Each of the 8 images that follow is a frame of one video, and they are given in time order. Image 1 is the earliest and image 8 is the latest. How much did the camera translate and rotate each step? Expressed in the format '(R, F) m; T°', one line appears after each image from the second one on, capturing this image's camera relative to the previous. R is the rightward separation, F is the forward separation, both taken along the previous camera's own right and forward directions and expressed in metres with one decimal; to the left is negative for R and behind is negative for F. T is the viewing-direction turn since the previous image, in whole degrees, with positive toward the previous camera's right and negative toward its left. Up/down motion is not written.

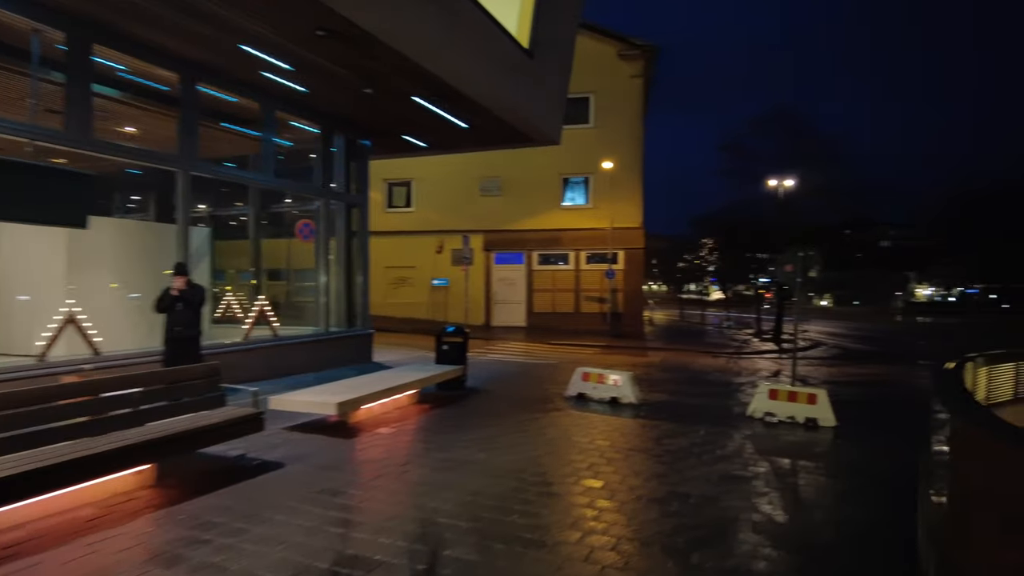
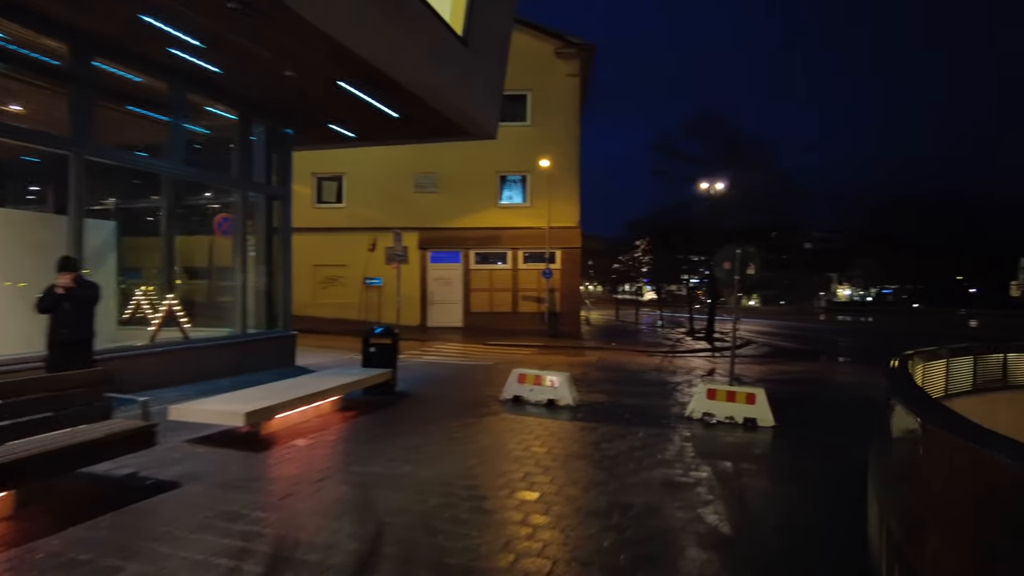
(+0.1, +0.5) m; +6°
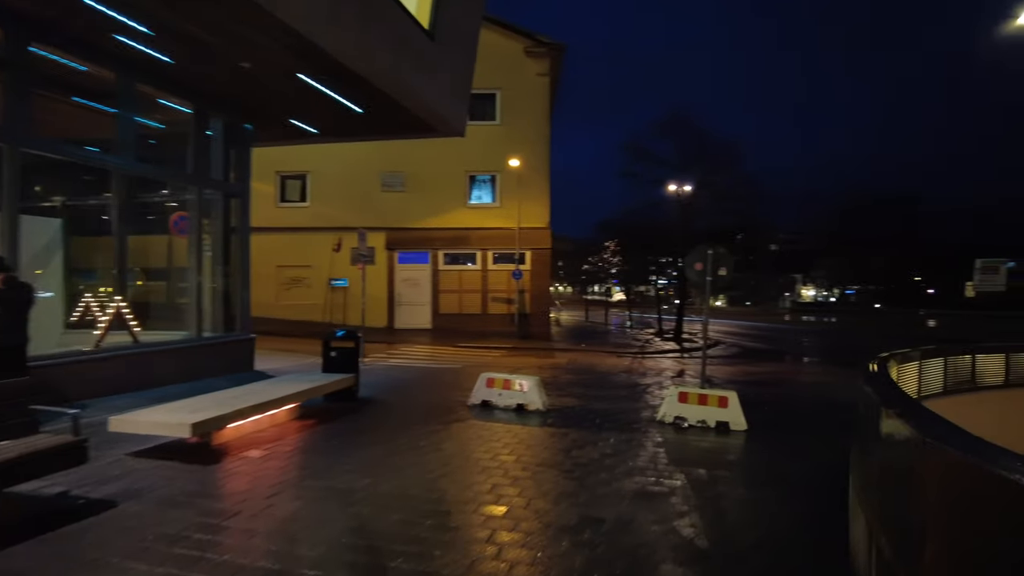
(0.0, +0.3) m; +3°
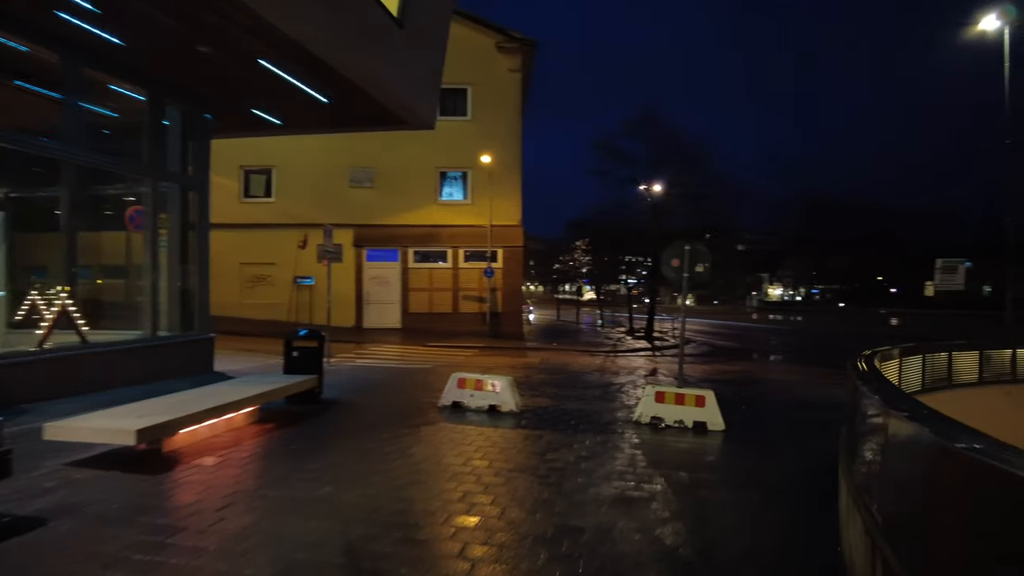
(0.0, +0.3) m; +3°
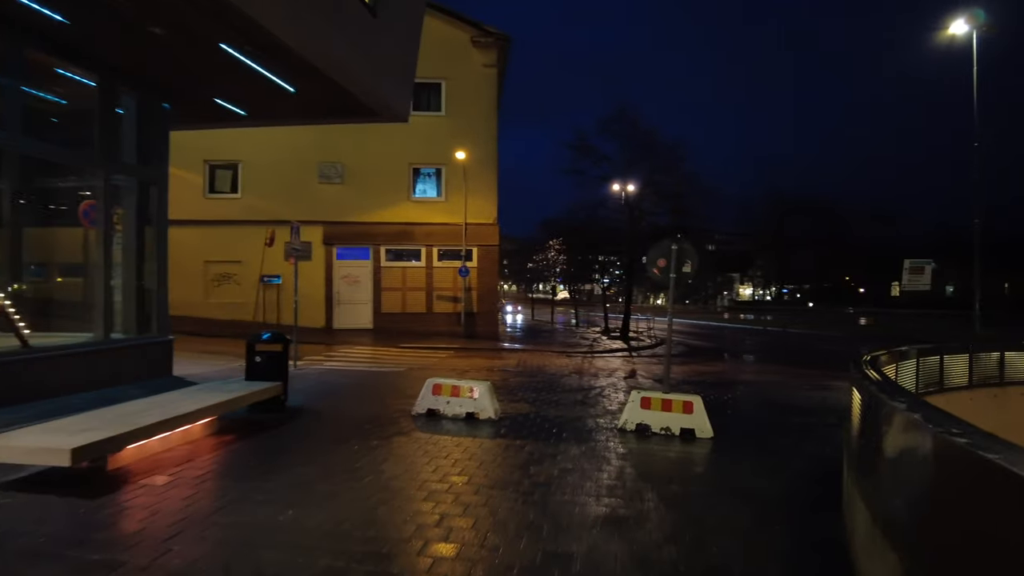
(-0.1, +0.5) m; +2°
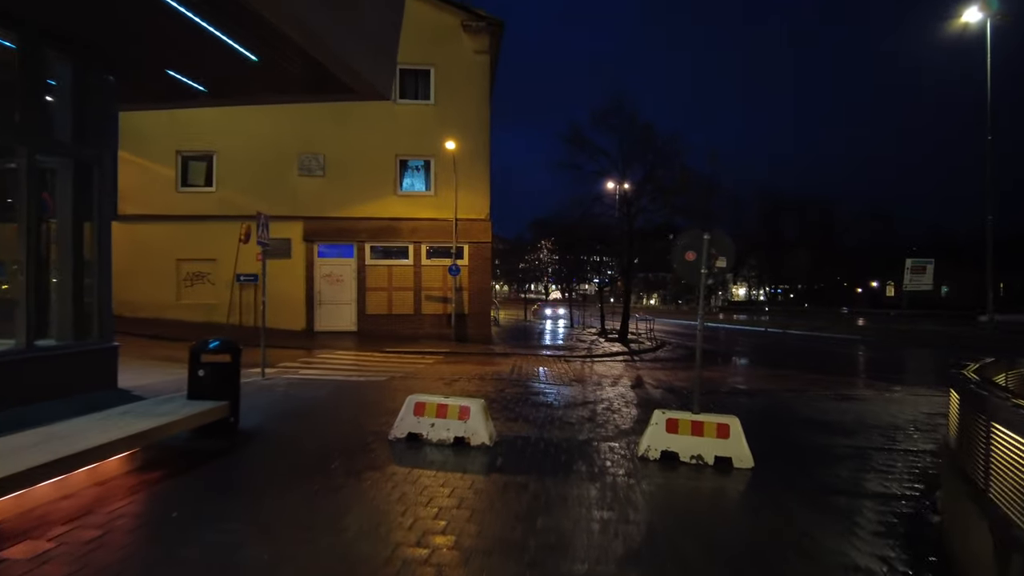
(-0.1, +1.5) m; +1°
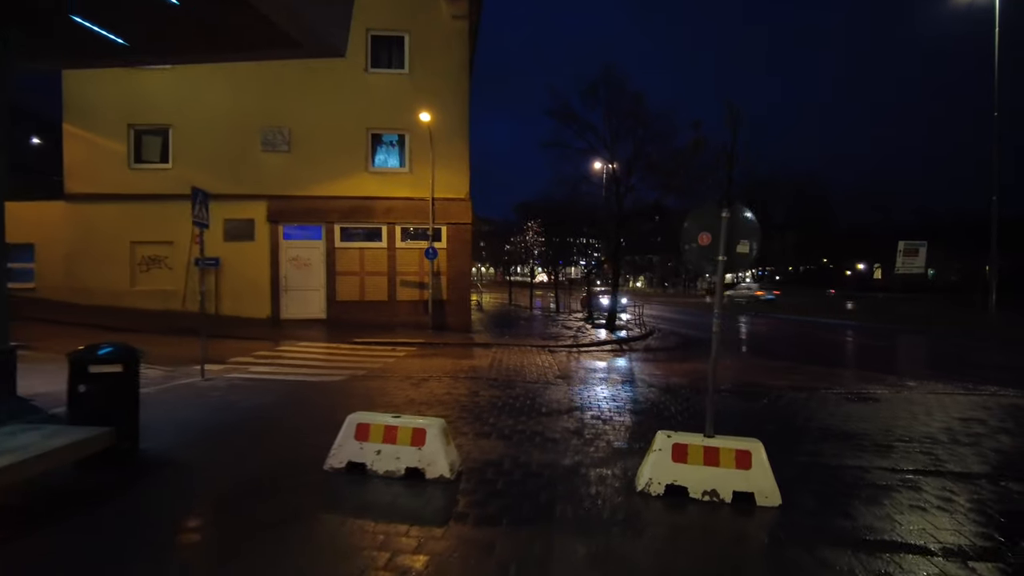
(+0.2, +1.5) m; +1°
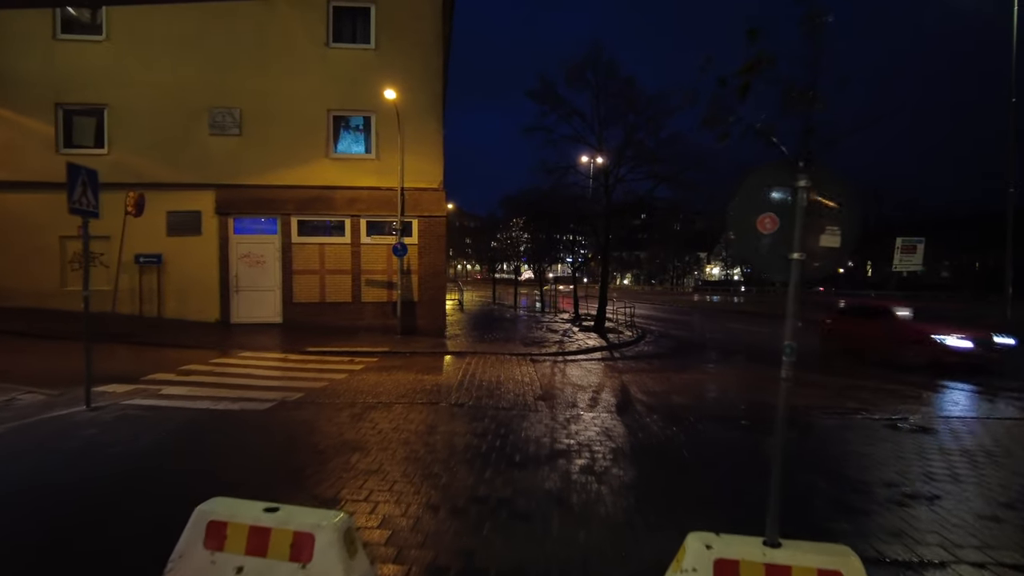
(+0.2, +2.2) m; +1°
